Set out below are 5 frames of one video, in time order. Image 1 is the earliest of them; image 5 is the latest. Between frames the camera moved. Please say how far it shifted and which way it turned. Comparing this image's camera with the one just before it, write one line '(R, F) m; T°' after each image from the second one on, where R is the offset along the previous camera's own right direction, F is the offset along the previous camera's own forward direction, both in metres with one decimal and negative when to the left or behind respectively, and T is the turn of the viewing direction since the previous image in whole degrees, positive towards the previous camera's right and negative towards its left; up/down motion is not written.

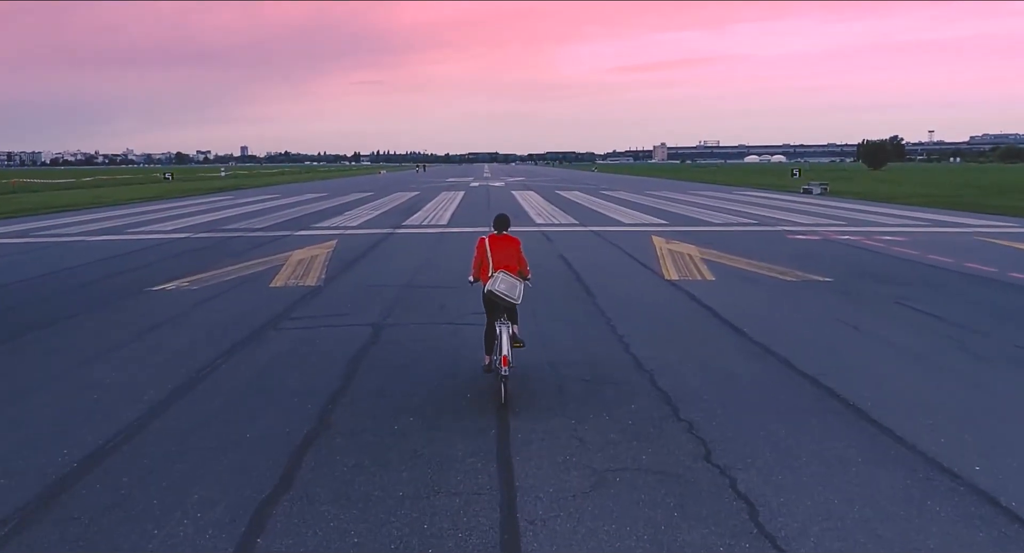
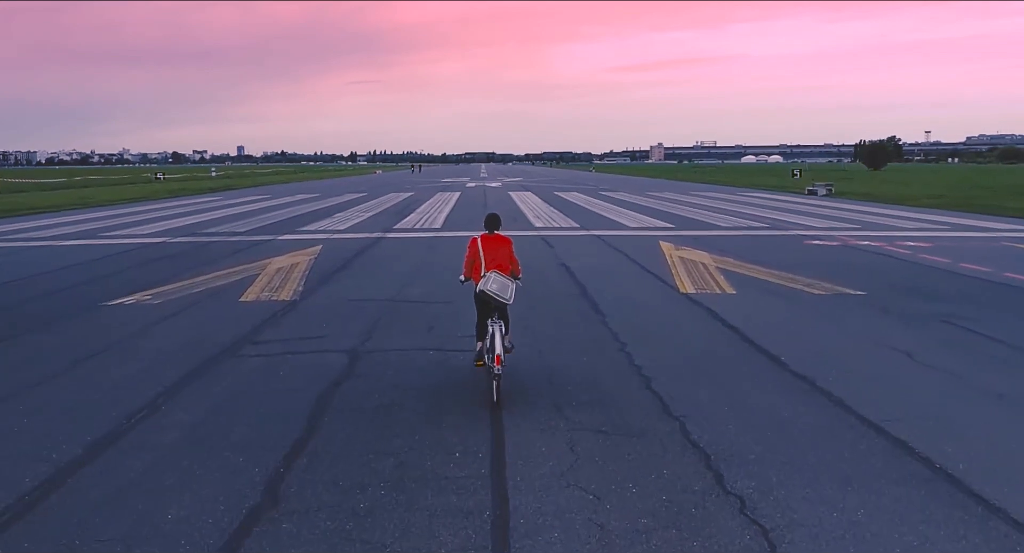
(0.0, +1.5) m; 0°
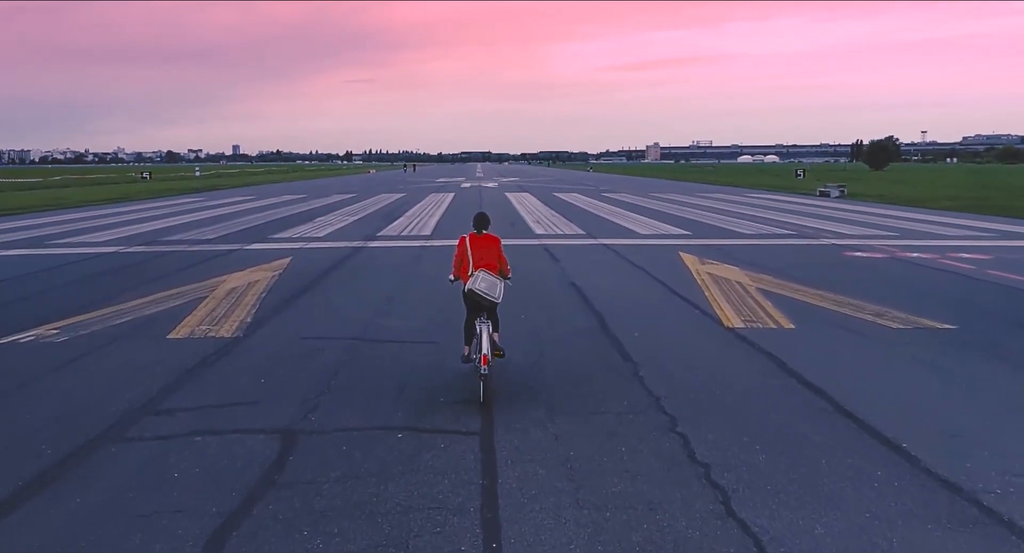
(0.0, +2.8) m; 0°
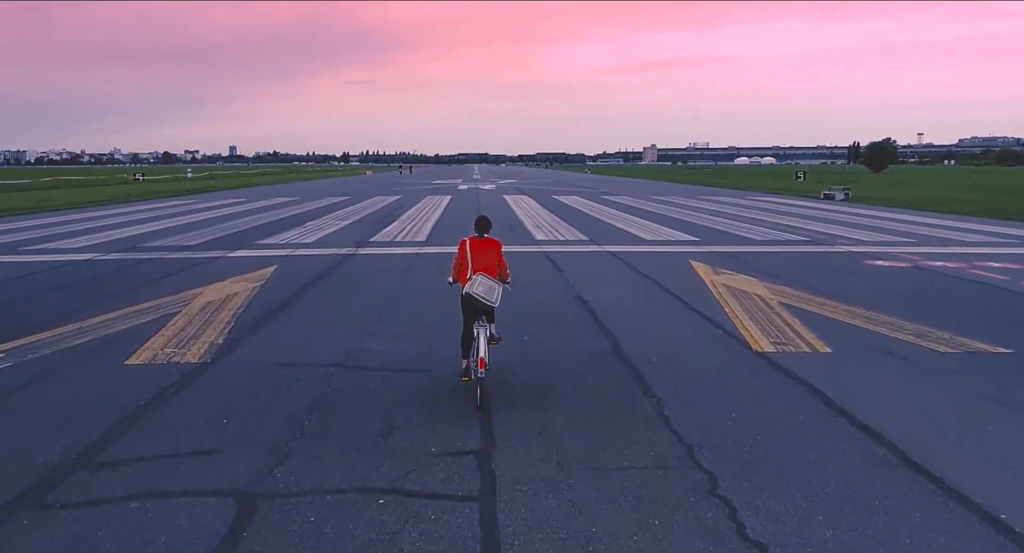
(0.0, +1.1) m; 0°
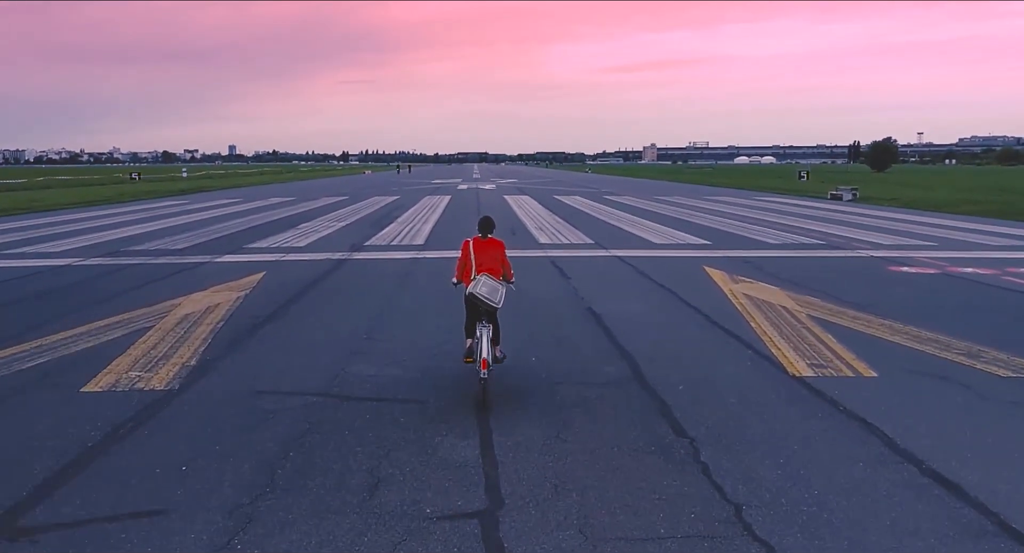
(0.0, +1.0) m; 0°
